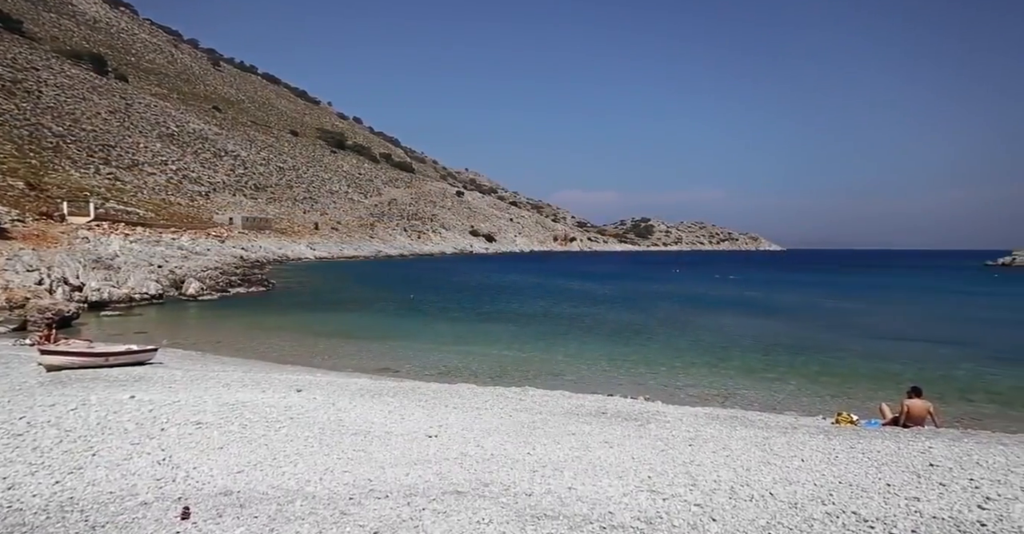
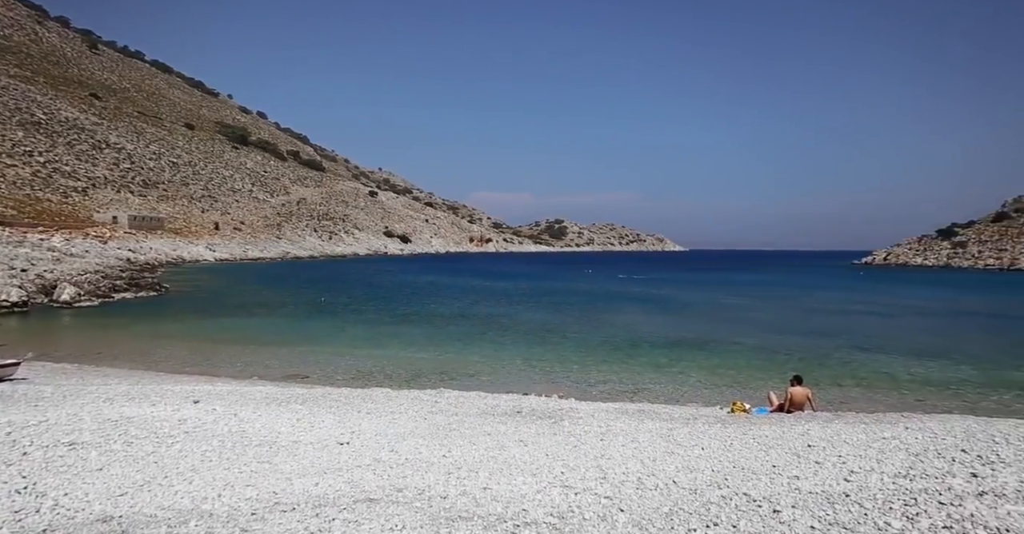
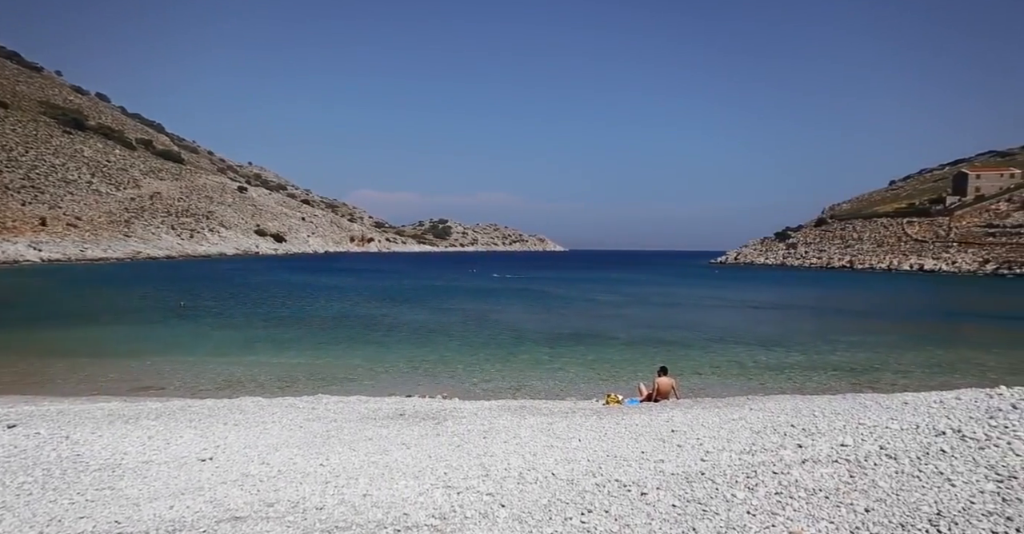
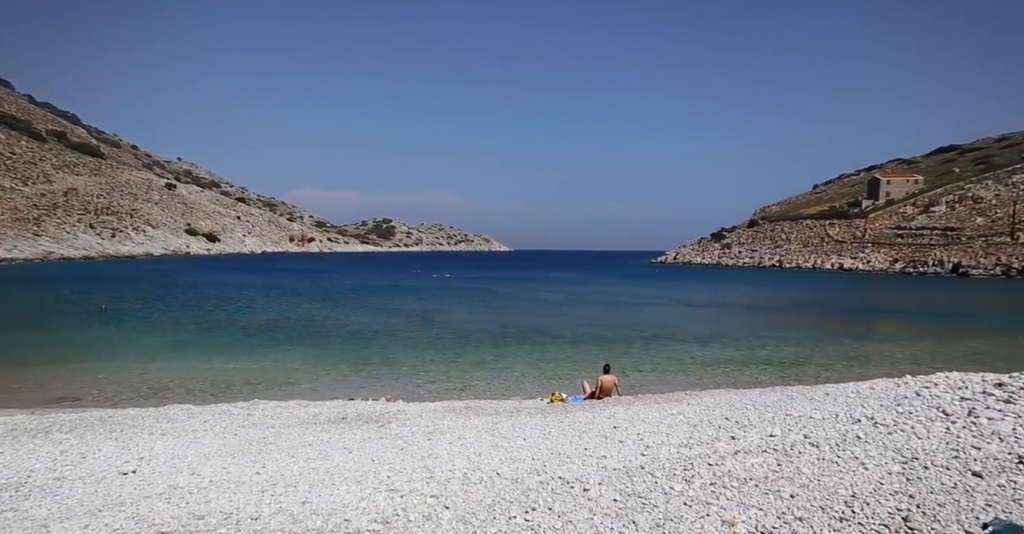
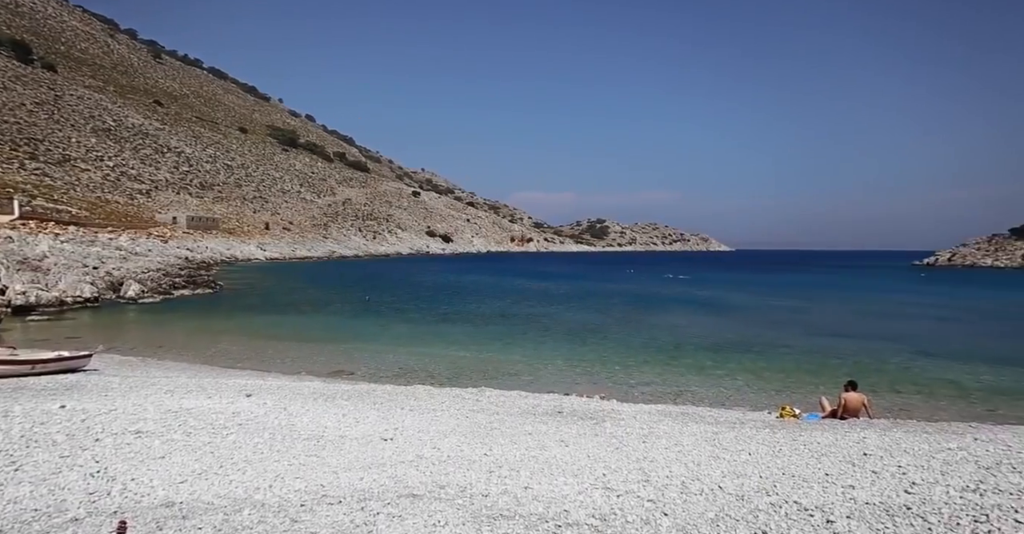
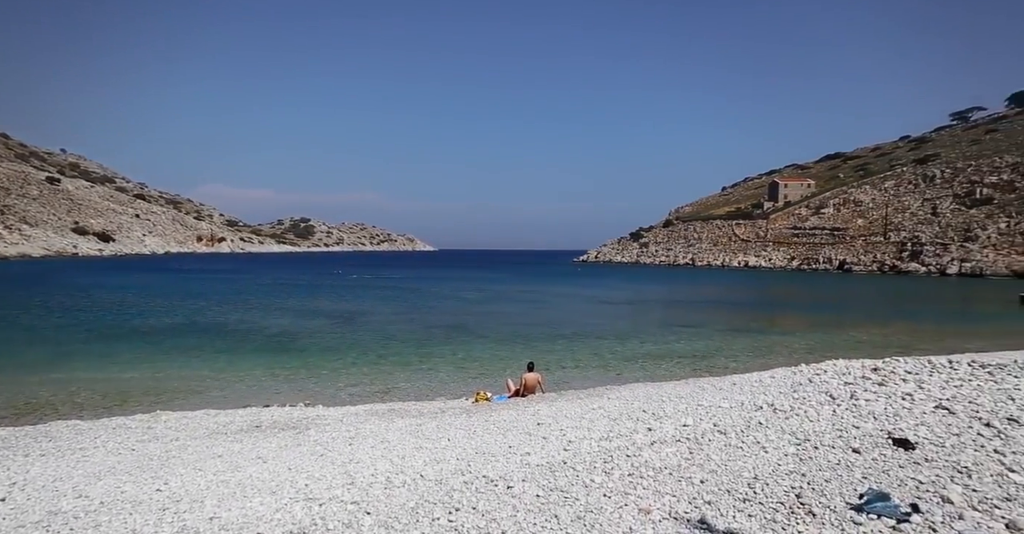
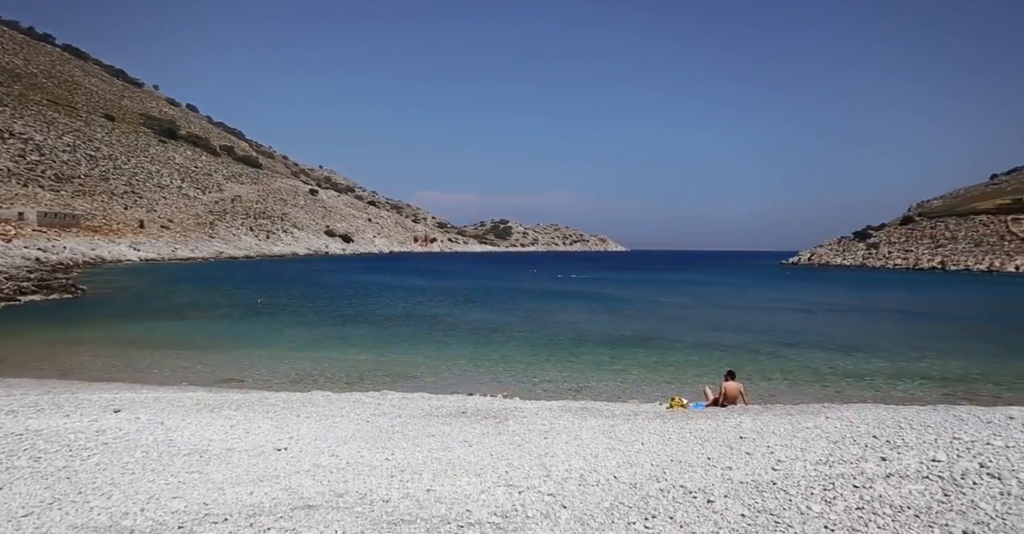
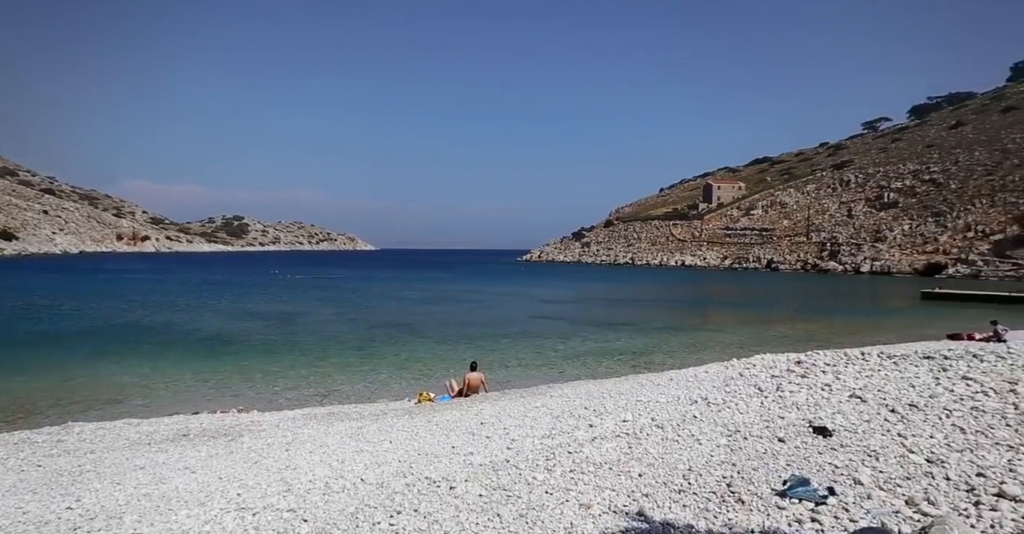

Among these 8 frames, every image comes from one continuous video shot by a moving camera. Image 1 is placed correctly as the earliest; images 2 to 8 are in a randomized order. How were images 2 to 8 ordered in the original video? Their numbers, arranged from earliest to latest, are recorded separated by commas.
5, 2, 7, 3, 4, 6, 8
